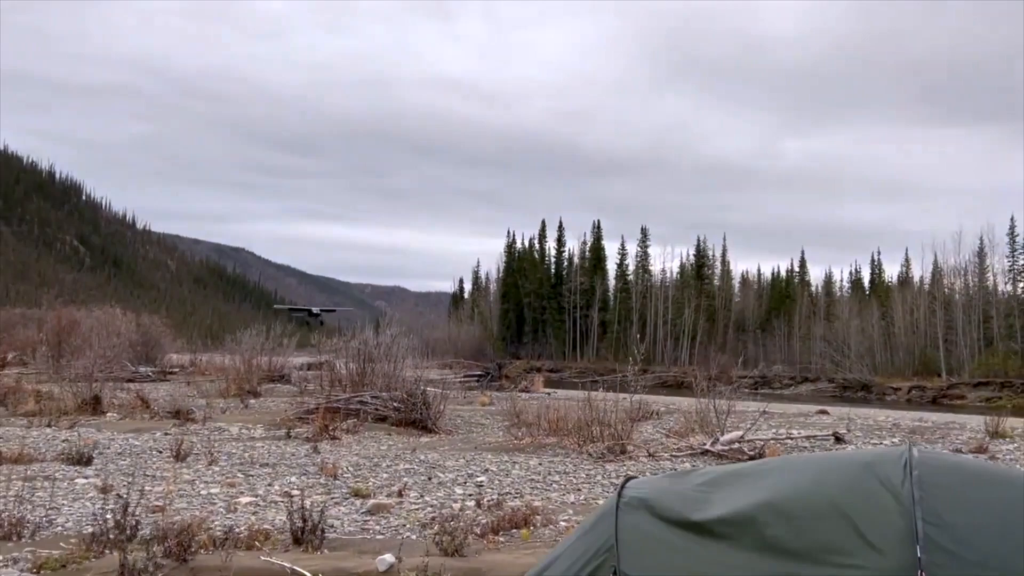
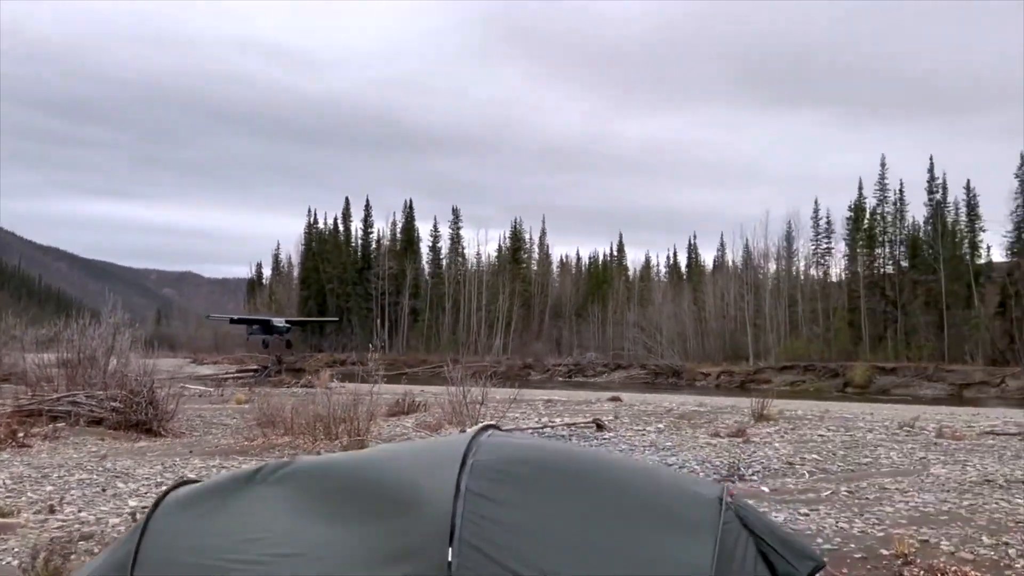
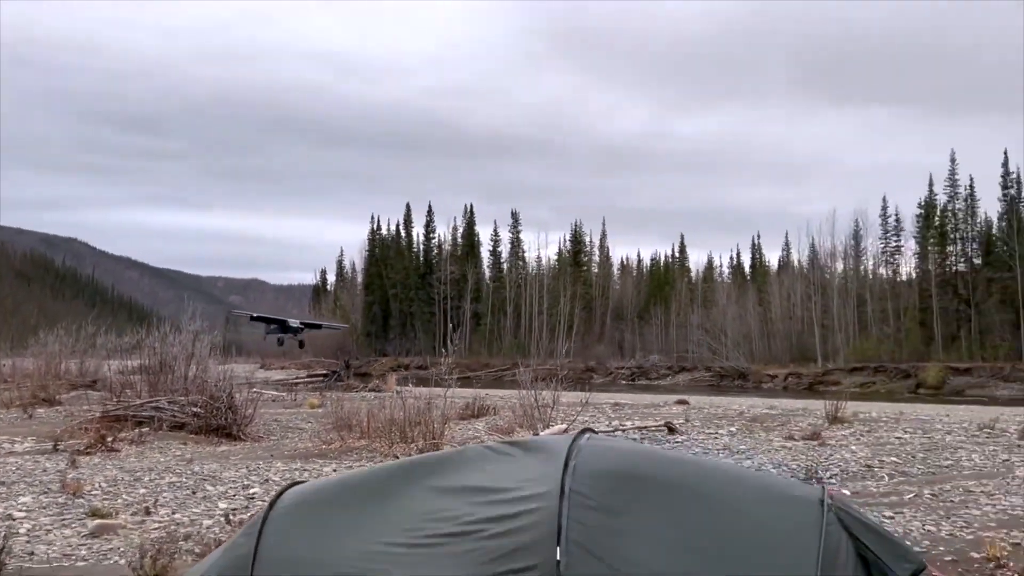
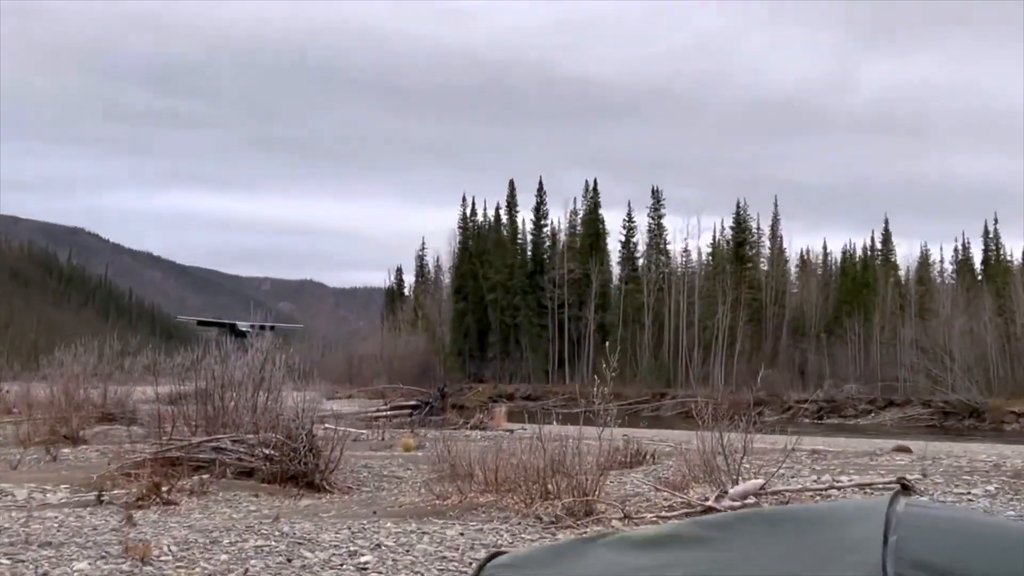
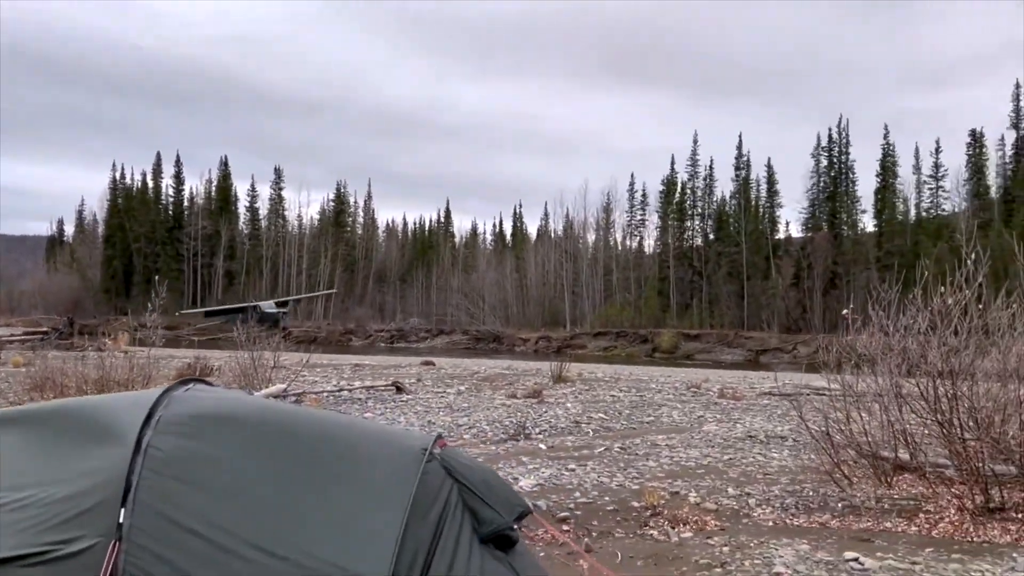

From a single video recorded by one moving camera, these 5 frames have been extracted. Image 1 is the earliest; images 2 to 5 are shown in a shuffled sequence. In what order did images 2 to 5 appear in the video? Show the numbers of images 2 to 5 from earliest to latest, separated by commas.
4, 3, 2, 5
